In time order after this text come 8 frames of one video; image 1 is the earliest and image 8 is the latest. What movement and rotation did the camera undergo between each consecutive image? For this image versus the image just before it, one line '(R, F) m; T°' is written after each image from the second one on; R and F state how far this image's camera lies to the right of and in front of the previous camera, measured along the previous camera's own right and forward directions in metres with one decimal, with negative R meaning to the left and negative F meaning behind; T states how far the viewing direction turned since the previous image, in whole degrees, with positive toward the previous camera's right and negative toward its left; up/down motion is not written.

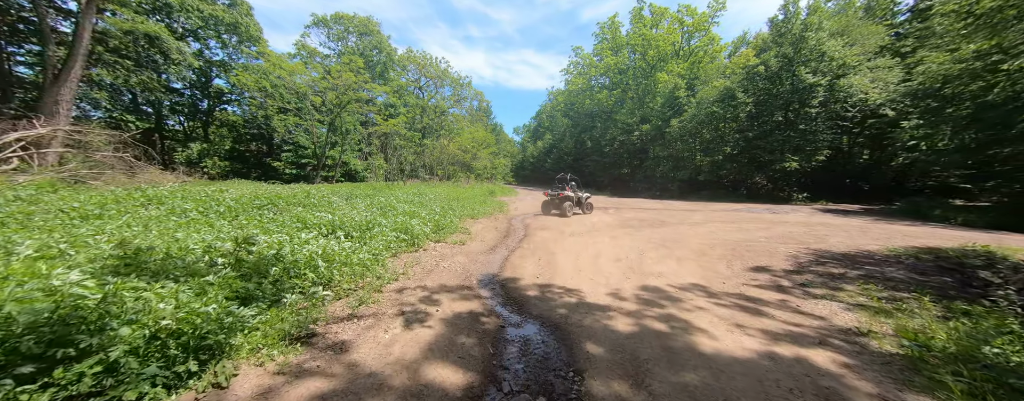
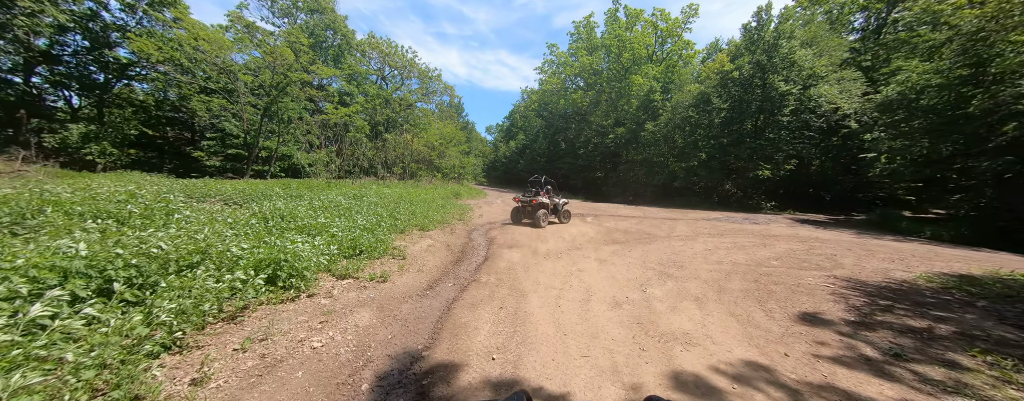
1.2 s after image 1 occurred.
(+0.2, +1.6) m; +5°
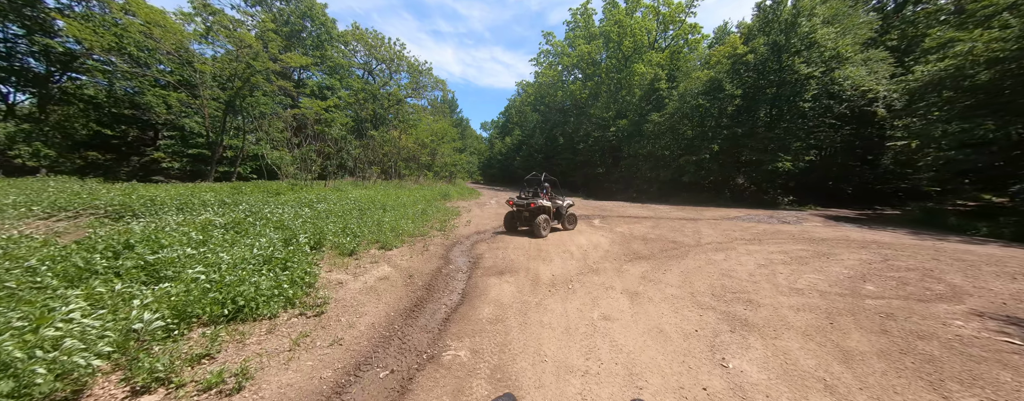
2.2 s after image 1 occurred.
(+0.1, +1.6) m; 0°
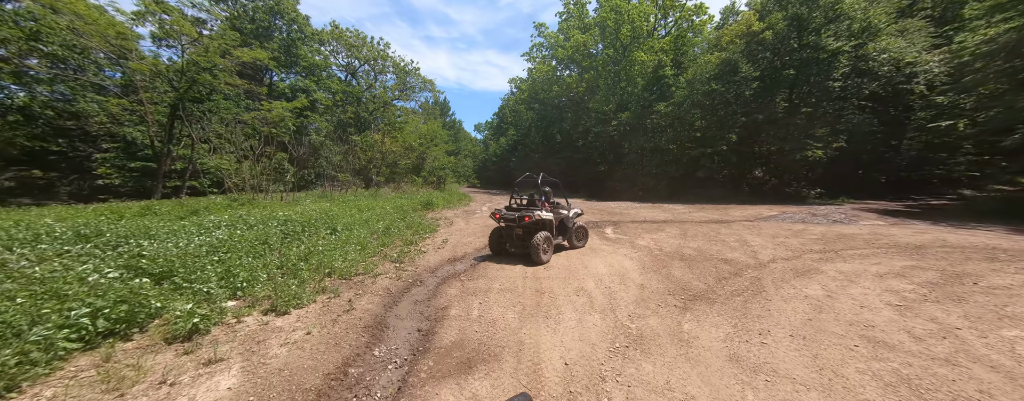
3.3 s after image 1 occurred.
(+0.2, +1.9) m; 0°
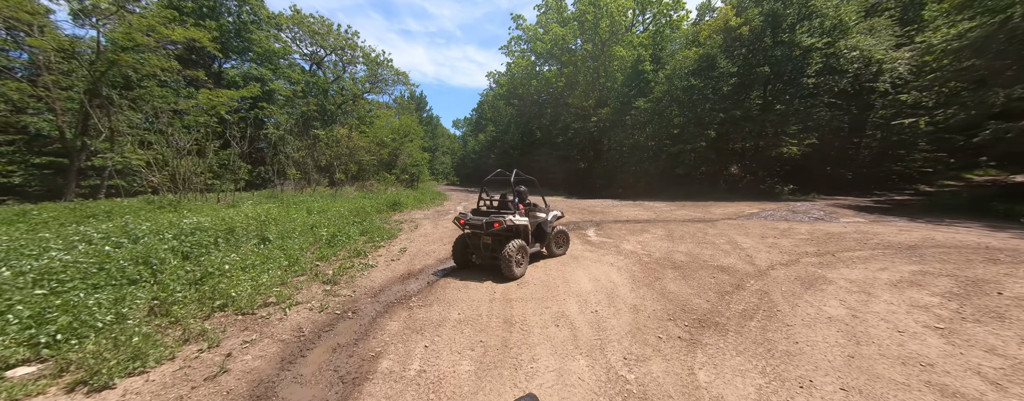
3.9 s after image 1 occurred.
(+0.2, +0.8) m; +4°
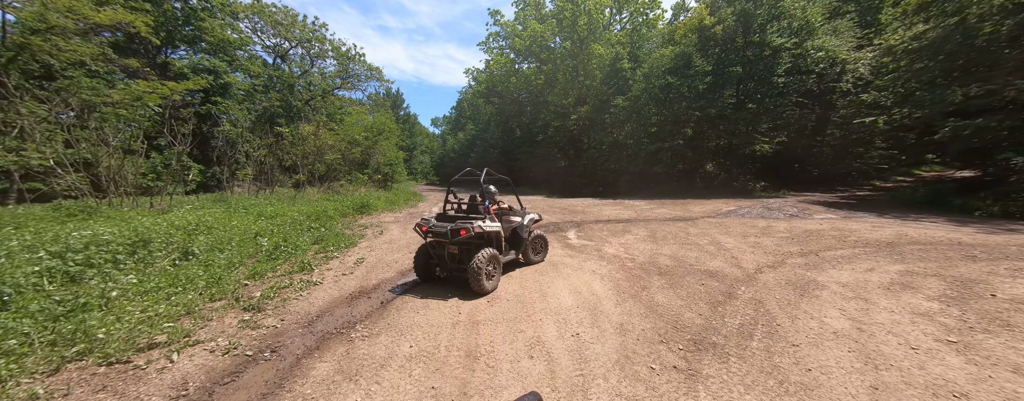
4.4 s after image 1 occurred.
(+0.1, +0.5) m; +4°
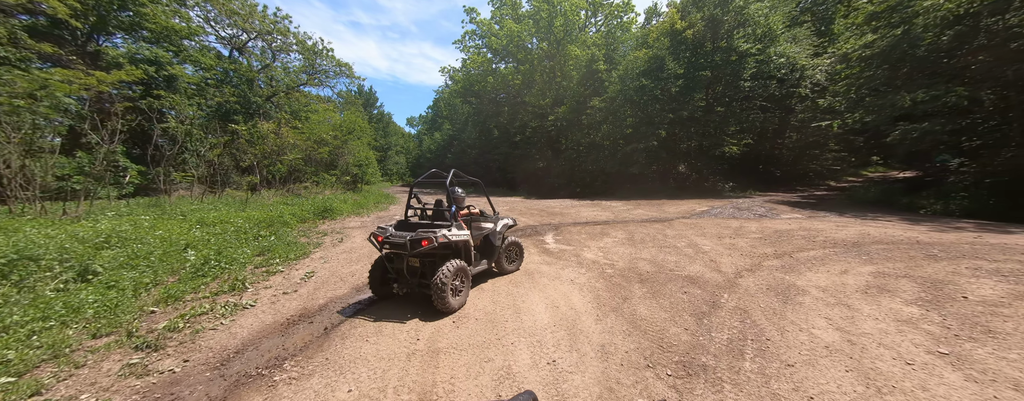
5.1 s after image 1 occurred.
(+0.1, +0.4) m; +4°
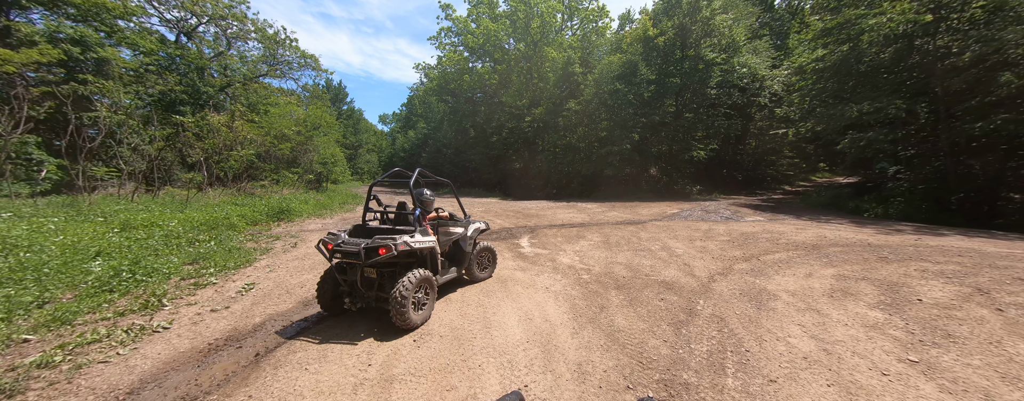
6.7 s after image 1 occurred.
(+0.1, +0.3) m; +5°
